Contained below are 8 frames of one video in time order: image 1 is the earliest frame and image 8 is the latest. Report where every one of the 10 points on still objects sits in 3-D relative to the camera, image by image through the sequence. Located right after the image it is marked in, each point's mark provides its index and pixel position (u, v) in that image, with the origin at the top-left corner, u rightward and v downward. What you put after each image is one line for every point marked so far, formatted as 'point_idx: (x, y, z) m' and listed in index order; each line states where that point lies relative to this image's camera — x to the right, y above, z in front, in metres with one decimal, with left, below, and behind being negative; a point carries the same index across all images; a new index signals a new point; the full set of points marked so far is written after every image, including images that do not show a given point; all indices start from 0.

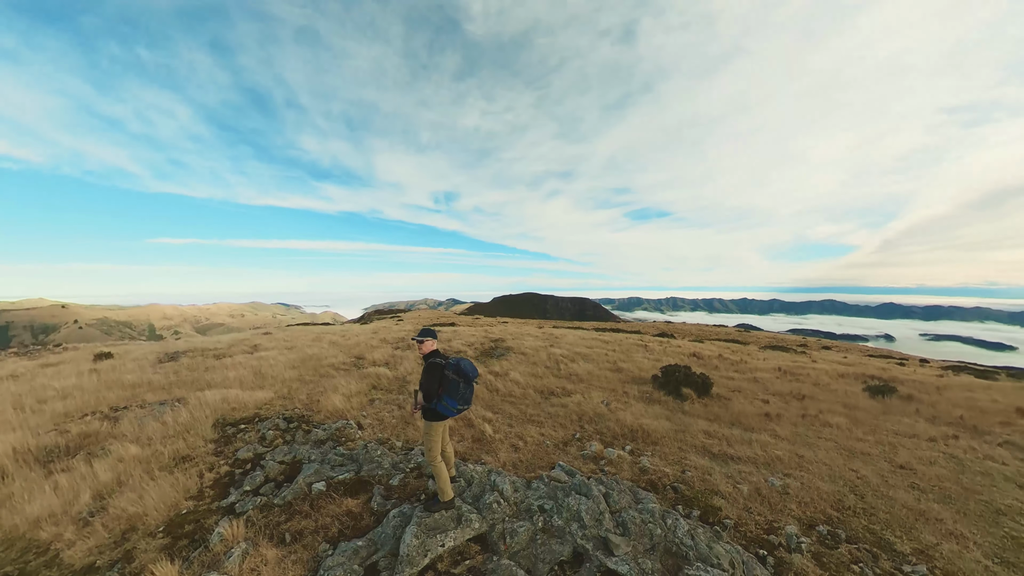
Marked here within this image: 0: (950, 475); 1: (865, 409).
0: (+12.9, -5.2, +9.9) m
1: (+15.7, -5.3, +15.1) m
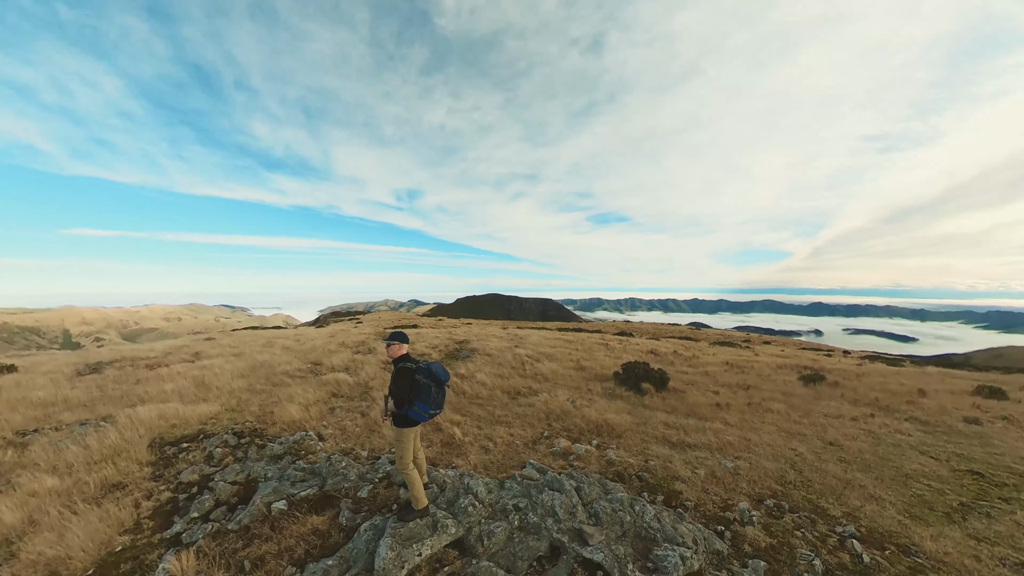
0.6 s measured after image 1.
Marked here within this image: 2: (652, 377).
0: (+12.0, -5.1, +11.3) m
1: (+14.3, -5.2, +16.8) m
2: (+7.1, -4.5, +17.3) m
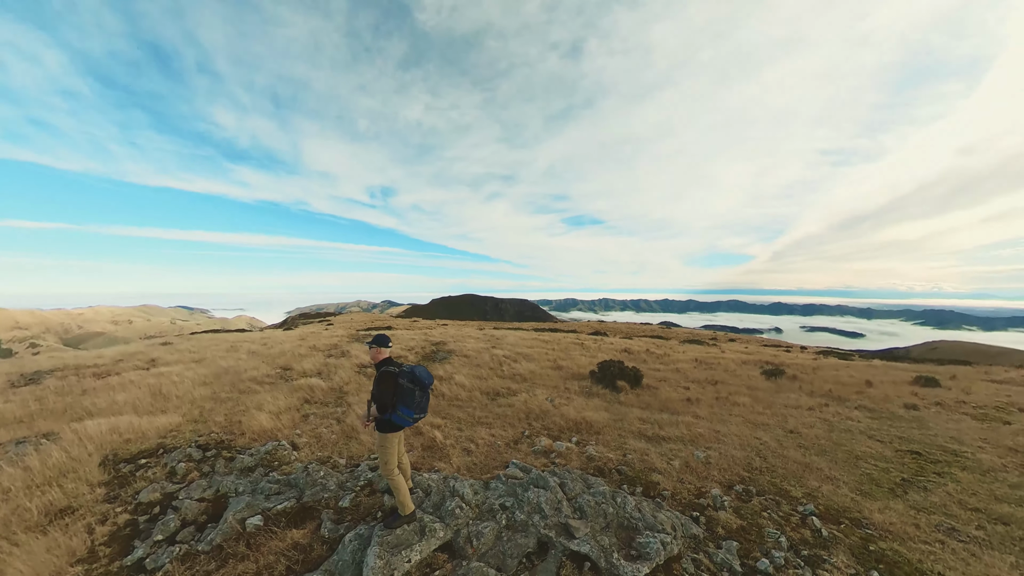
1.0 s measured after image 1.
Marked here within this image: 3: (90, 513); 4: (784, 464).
0: (+11.3, -5.1, +12.3) m
1: (+13.2, -5.2, +17.9) m
2: (+6.1, -4.6, +17.9) m
3: (-11.1, -5.8, +9.0) m
4: (+8.0, -5.0, +9.9) m
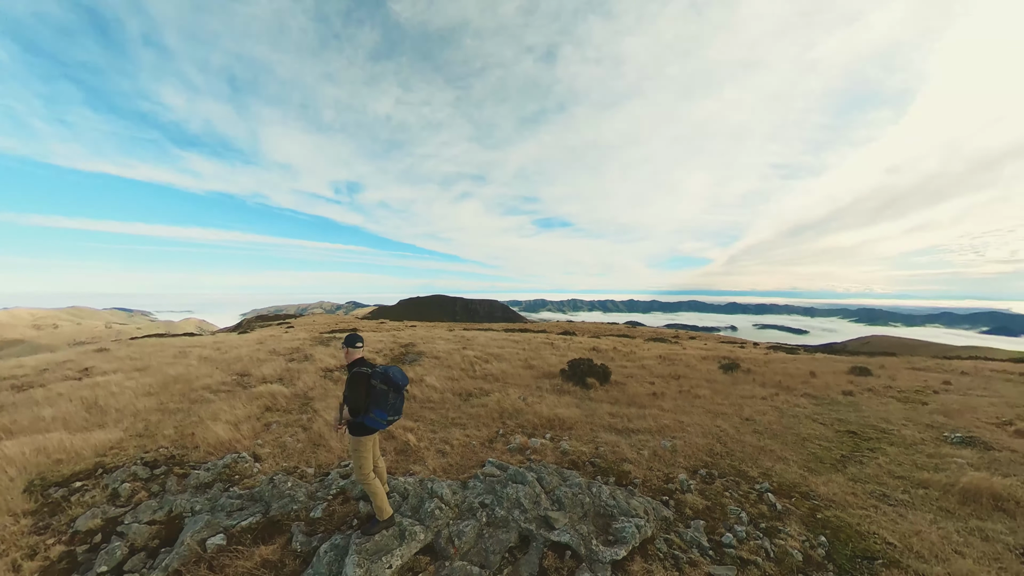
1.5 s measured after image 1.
0: (+10.4, -5.1, +13.4) m
1: (+11.7, -5.2, +19.2) m
2: (+4.6, -4.6, +18.5) m
3: (-11.7, -5.8, +8.1) m
4: (+7.2, -5.0, +10.7) m
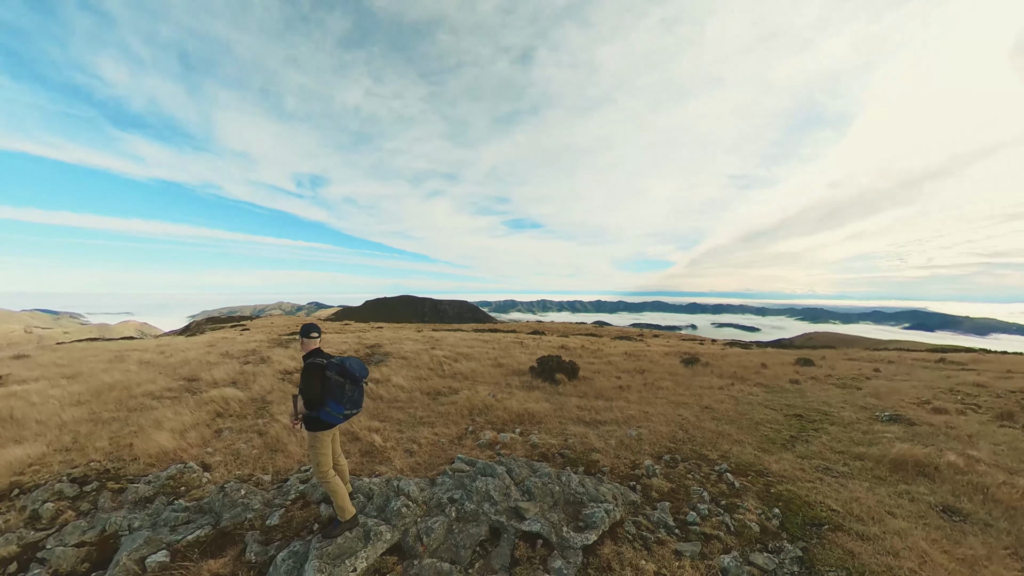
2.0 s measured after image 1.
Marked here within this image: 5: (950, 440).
0: (+9.2, -5.0, +14.2) m
1: (+10.0, -5.1, +20.1) m
2: (+3.0, -4.5, +18.8) m
3: (-12.3, -5.7, +7.0) m
4: (+6.3, -4.9, +11.2) m
5: (+14.5, -4.8, +11.2) m
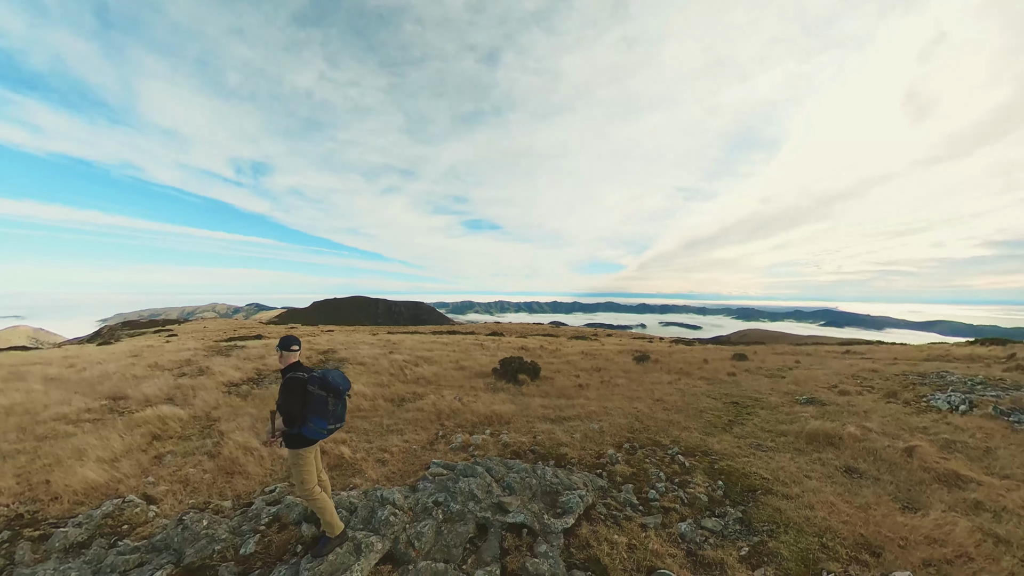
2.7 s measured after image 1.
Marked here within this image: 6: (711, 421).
0: (+7.6, -5.1, +15.5) m
1: (+7.7, -5.3, +21.5) m
2: (+0.9, -4.6, +19.3) m
3: (-12.9, -5.7, +5.7) m
4: (+5.1, -4.9, +12.2) m
5: (+13.3, -4.9, +13.2) m
6: (+7.3, -5.1, +12.7) m
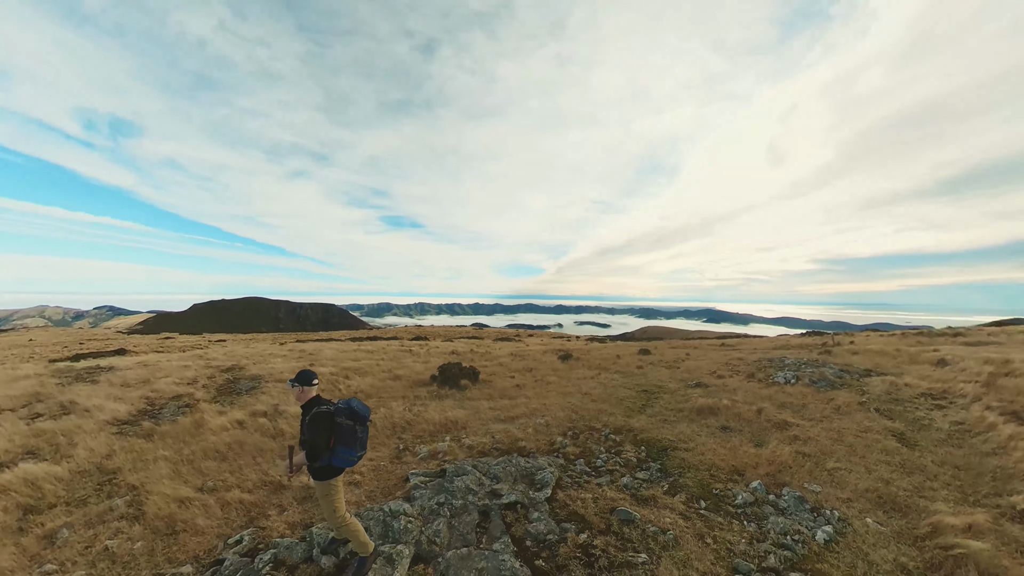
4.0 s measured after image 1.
0: (+4.5, -5.4, +17.8) m
1: (+3.2, -5.6, +23.6) m
2: (-2.9, -4.8, +20.0) m
3: (-13.1, -5.8, +3.5) m
4: (+2.8, -5.2, +14.0) m
5: (+10.5, -5.2, +16.8) m
6: (+4.9, -5.4, +15.0) m
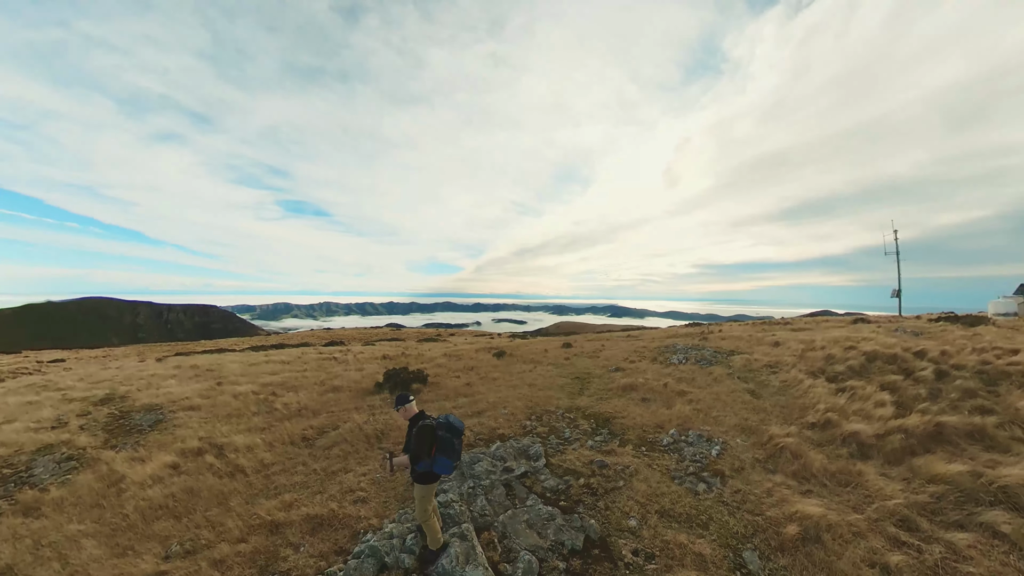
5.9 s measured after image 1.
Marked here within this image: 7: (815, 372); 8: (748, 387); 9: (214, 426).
0: (+1.1, -5.5, +19.8) m
1: (-1.5, -5.7, +25.1) m
2: (-6.6, -5.0, +20.1) m
3: (-12.5, -6.1, +1.6) m
4: (+0.4, -5.3, +15.7) m
5: (+7.2, -5.3, +20.3) m
6: (+2.2, -5.5, +17.2) m
7: (+15.7, -4.5, +17.7) m
8: (+11.5, -5.0, +16.7) m
9: (-14.1, -5.3, +14.9) m
